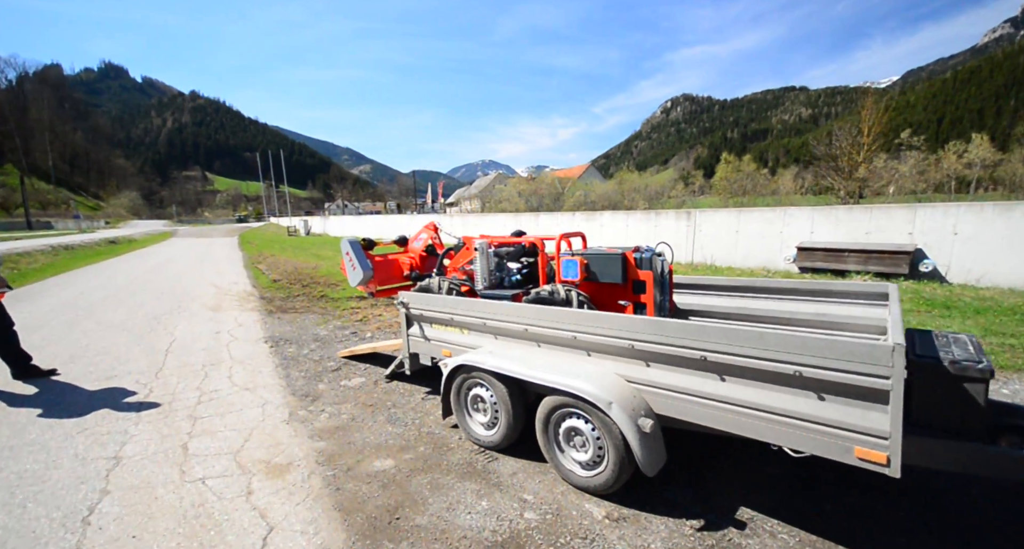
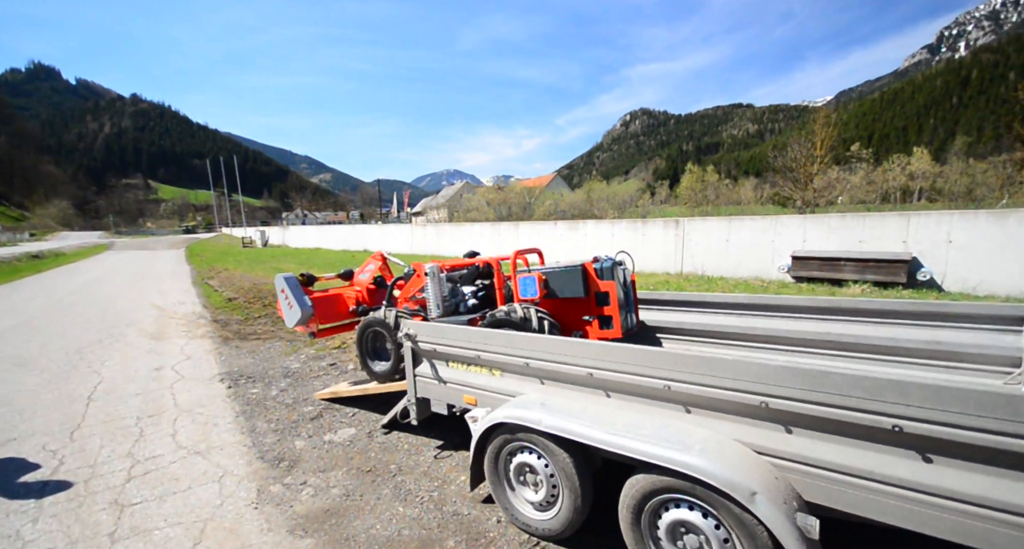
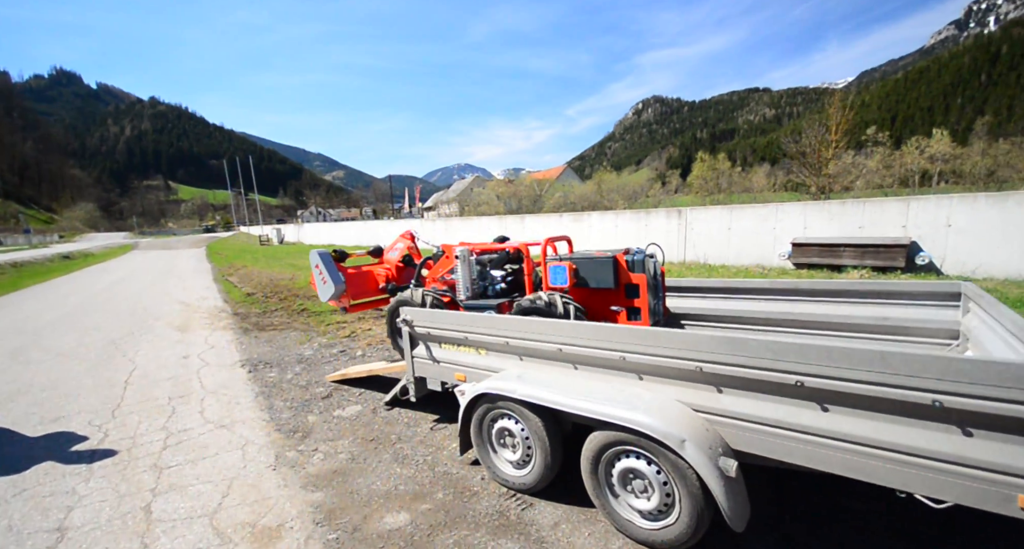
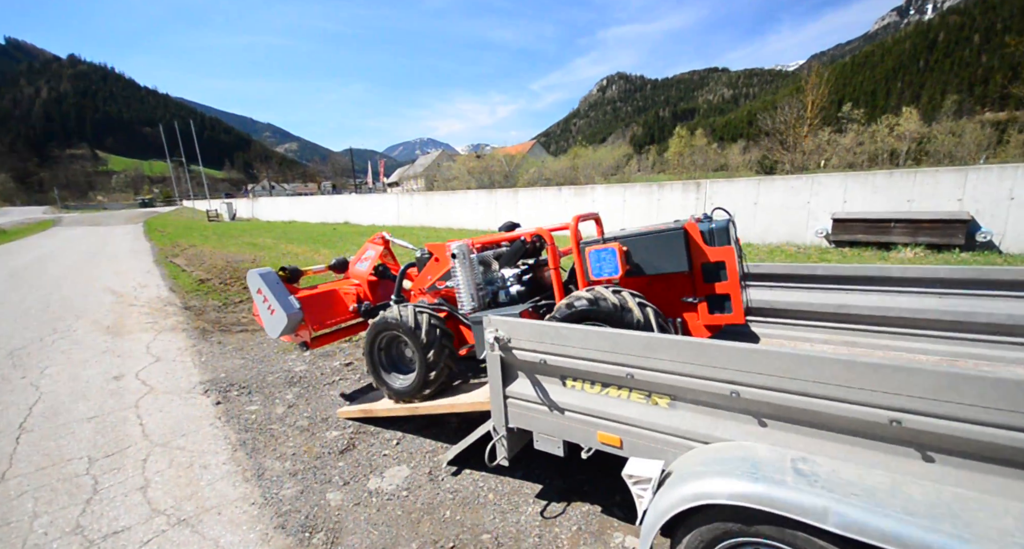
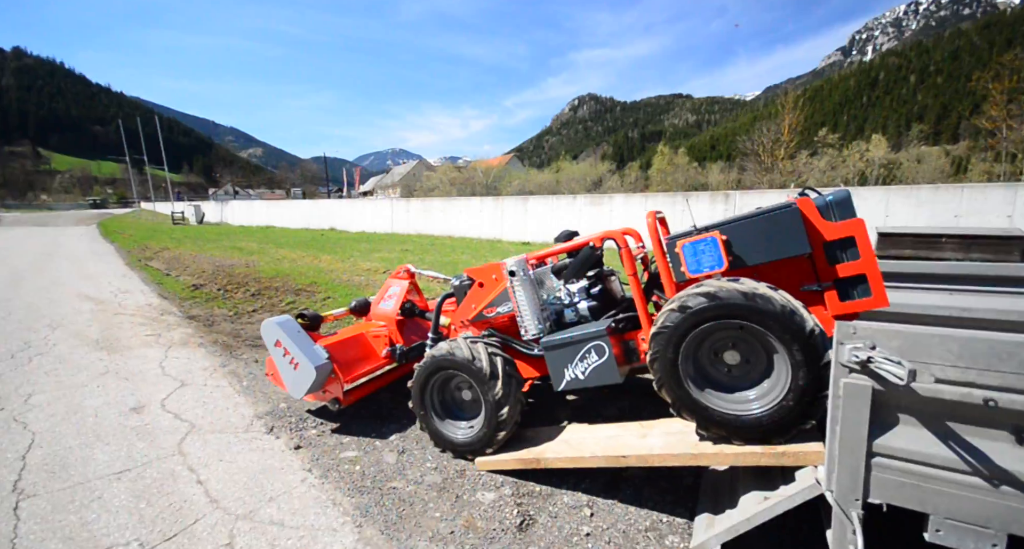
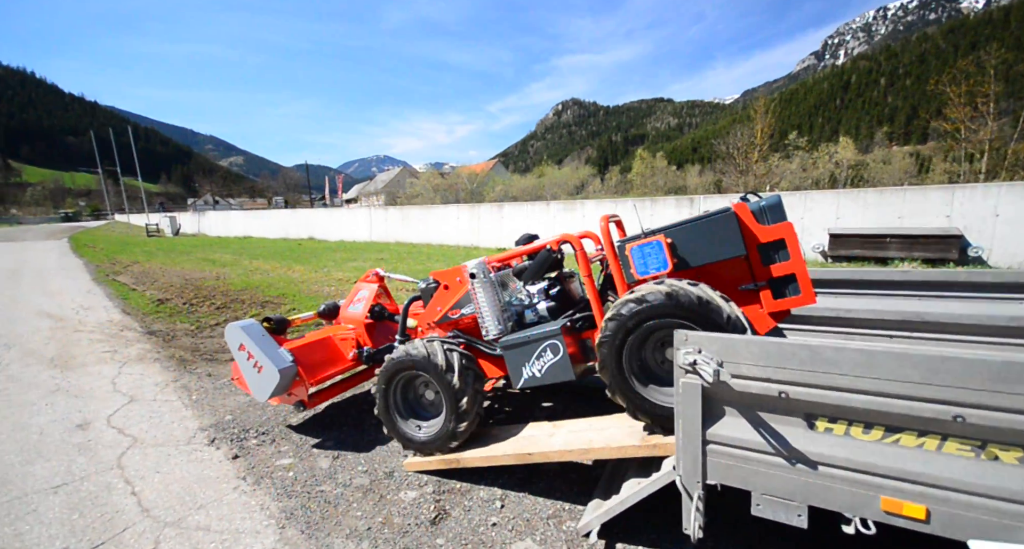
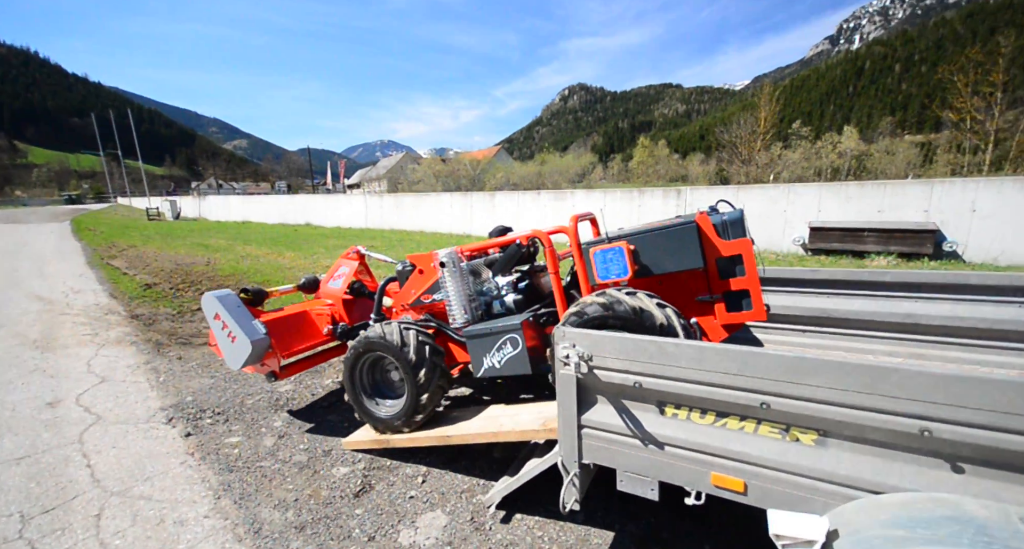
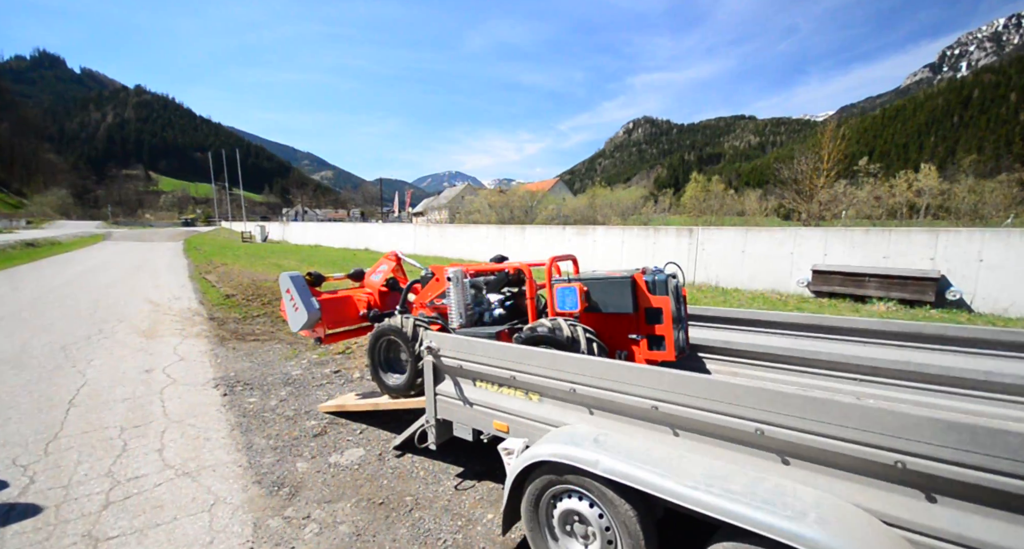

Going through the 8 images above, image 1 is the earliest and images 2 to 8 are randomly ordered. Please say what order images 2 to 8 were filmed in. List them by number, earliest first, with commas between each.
3, 2, 8, 4, 7, 6, 5
